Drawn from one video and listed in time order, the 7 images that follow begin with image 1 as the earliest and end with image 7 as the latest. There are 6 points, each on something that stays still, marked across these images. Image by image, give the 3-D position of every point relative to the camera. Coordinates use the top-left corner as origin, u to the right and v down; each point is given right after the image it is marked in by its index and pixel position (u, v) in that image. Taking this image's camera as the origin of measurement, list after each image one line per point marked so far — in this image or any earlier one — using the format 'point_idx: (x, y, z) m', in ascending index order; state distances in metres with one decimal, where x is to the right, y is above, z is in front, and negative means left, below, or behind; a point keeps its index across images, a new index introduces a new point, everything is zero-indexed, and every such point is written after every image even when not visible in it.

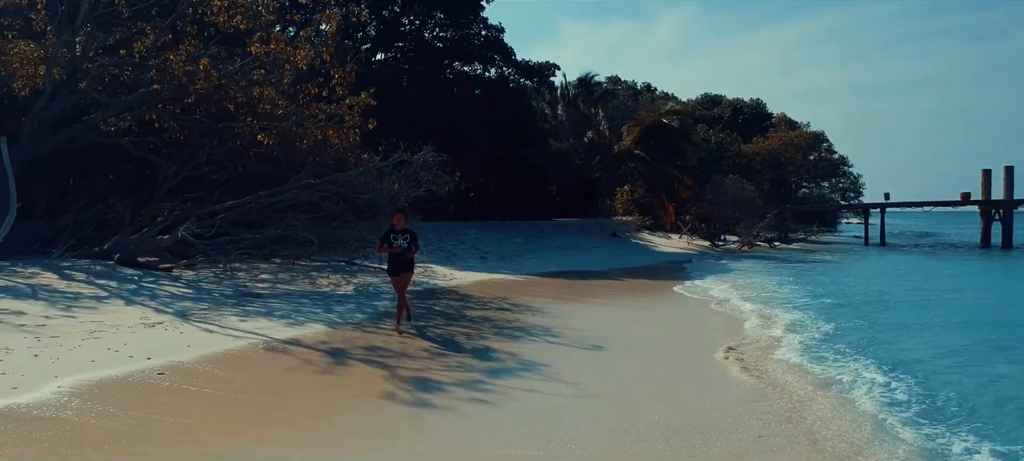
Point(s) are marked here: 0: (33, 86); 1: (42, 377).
0: (-6.8, +2.0, +13.8) m
1: (-3.0, -0.9, +6.3) m
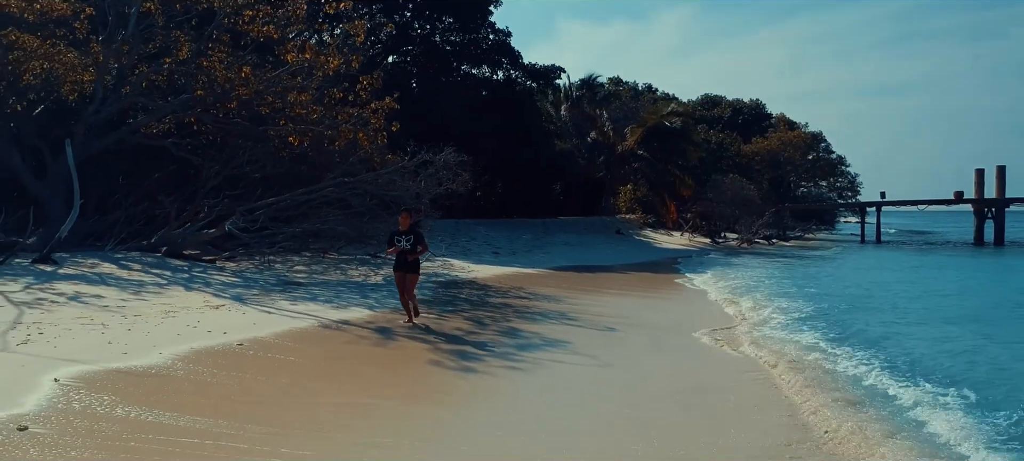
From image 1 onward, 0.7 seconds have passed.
0: (-6.5, +2.1, +14.9) m
1: (-2.8, -0.9, +7.3) m
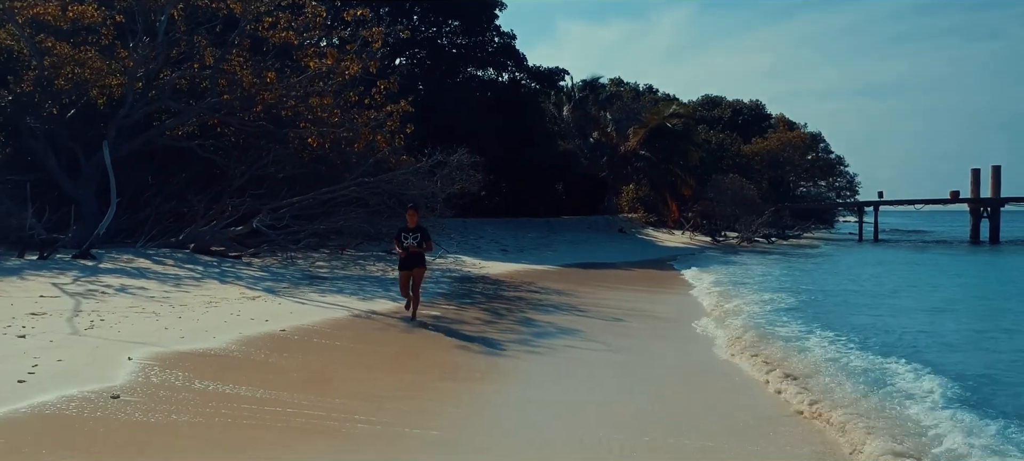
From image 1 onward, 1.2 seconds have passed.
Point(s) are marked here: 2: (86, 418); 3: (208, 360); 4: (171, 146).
0: (-6.4, +2.1, +15.6) m
1: (-2.6, -0.8, +8.0) m
2: (-2.2, -0.9, +5.0) m
3: (-2.1, -0.9, +6.7) m
4: (-5.5, +1.4, +15.7) m
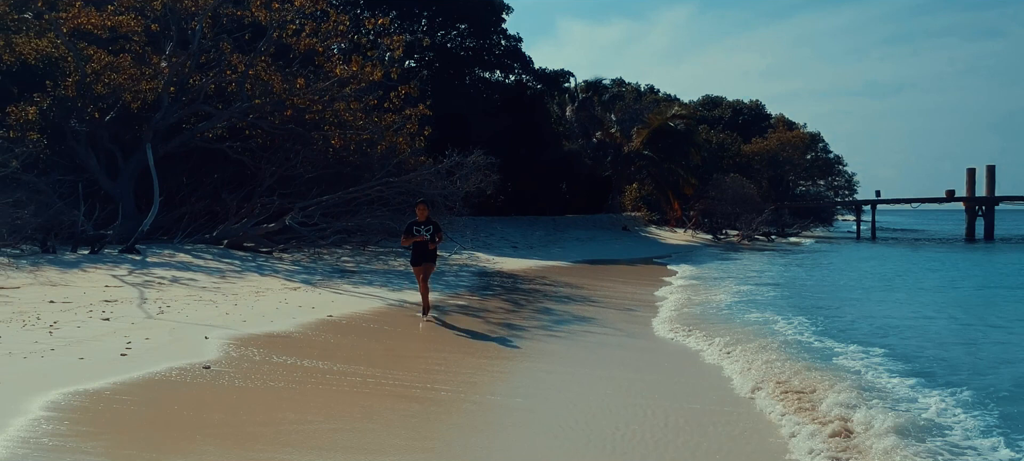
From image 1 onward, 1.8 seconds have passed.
0: (-6.1, +2.2, +16.5) m
1: (-2.4, -0.8, +9.0) m
2: (-1.9, -0.9, +5.9) m
3: (-1.8, -0.9, +7.6) m
4: (-5.2, +1.4, +16.6) m
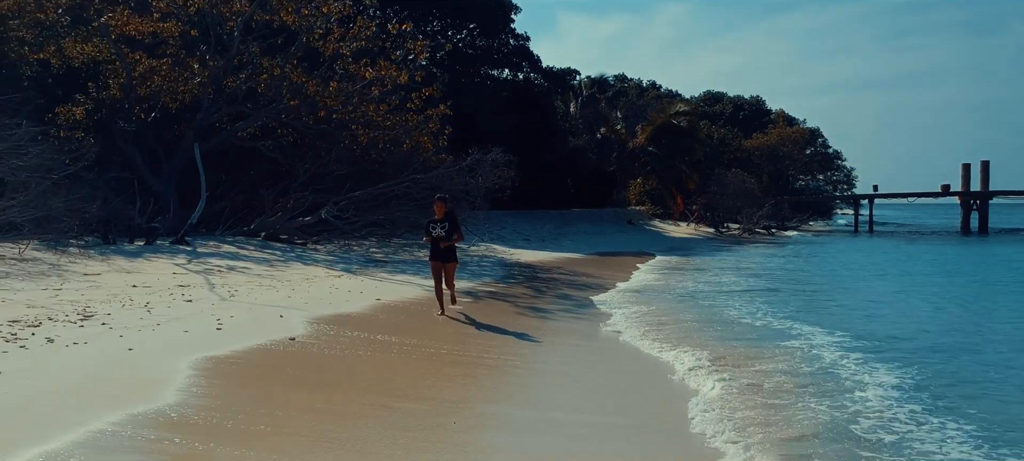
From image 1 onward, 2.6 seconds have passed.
0: (-5.8, +2.3, +17.6) m
1: (-2.1, -0.7, +10.1) m
2: (-1.6, -0.9, +7.0) m
3: (-1.5, -0.8, +8.7) m
4: (-4.9, +1.5, +17.7) m
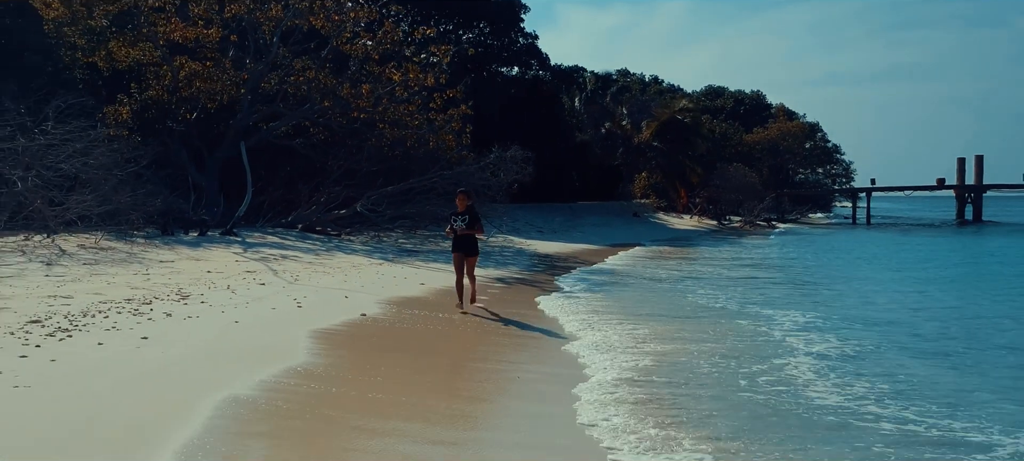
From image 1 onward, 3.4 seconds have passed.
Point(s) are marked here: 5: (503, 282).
0: (-5.5, +2.5, +18.8) m
1: (-1.7, -0.6, +11.3) m
2: (-1.3, -0.8, +8.3) m
3: (-1.1, -0.7, +10.0) m
4: (-4.6, +1.7, +18.9) m
5: (-0.1, -0.7, +13.1) m
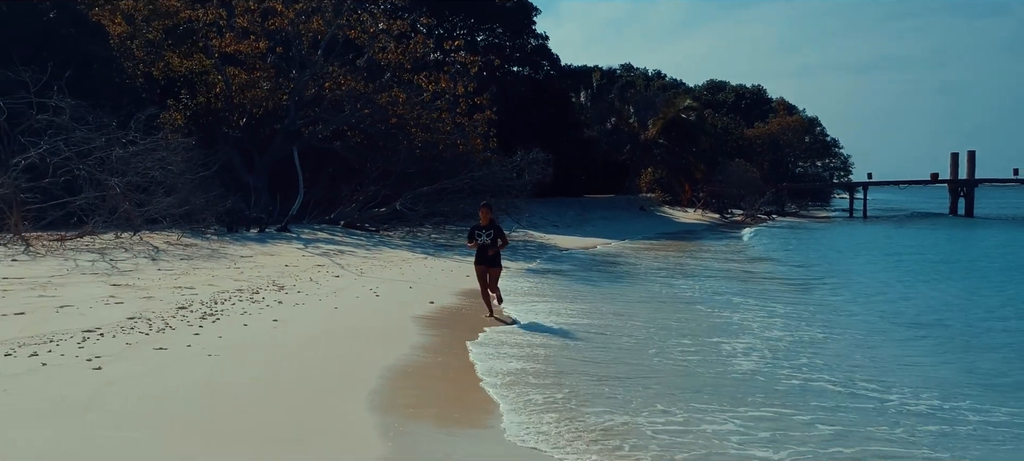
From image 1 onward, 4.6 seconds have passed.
0: (-5.0, +2.5, +20.5) m
1: (-1.2, -0.6, +13.1) m
2: (-0.8, -0.8, +10.0) m
3: (-0.7, -0.7, +11.7) m
4: (-4.1, +1.8, +20.7) m
5: (+0.4, -0.7, +14.9) m
